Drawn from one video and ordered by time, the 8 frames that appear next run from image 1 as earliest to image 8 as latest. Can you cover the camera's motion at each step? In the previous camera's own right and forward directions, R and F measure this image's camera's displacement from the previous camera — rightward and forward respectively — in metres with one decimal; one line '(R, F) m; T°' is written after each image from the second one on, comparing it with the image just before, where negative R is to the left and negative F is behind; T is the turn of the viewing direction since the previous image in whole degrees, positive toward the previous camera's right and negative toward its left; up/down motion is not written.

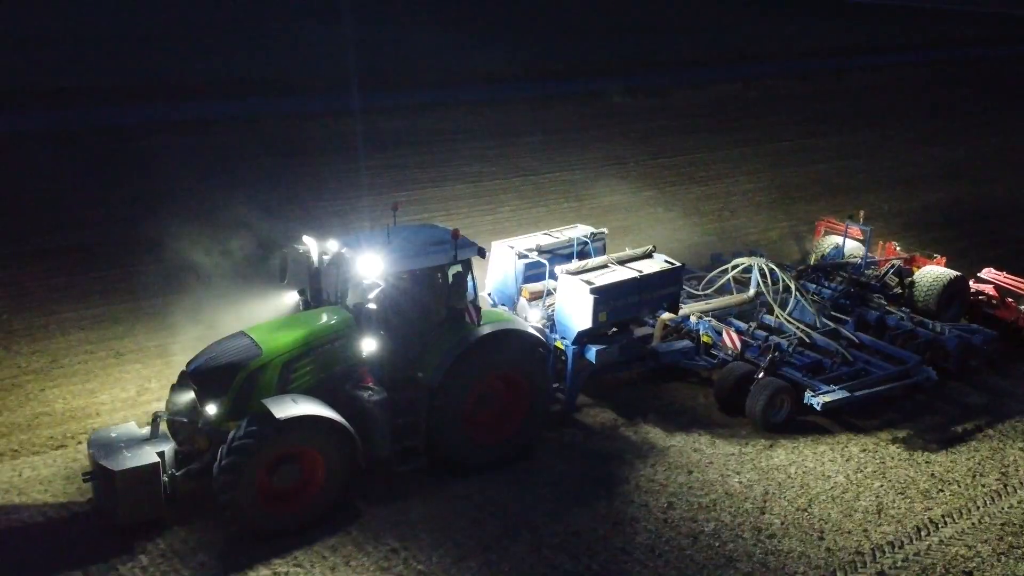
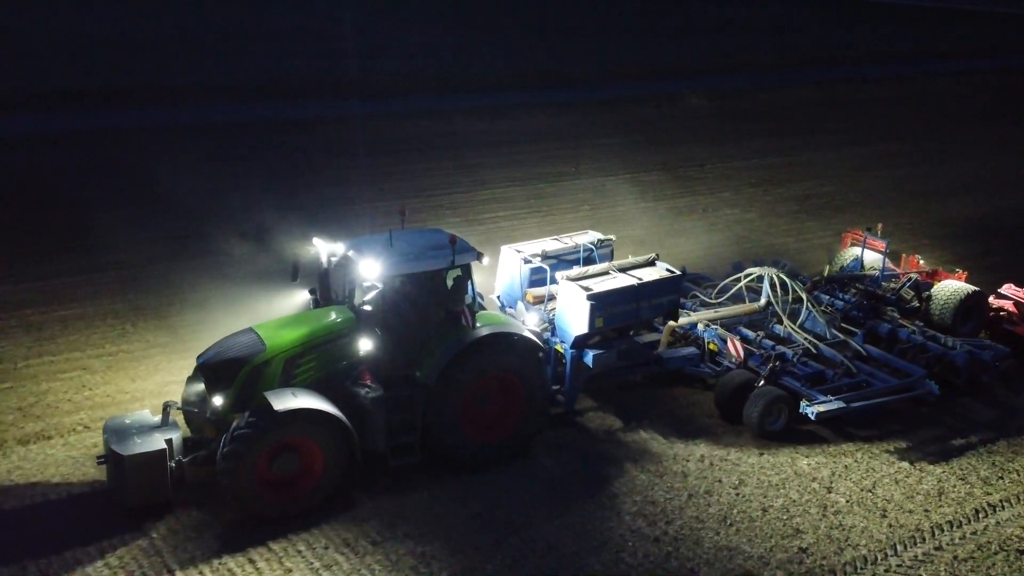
(+0.5, -0.3) m; -4°
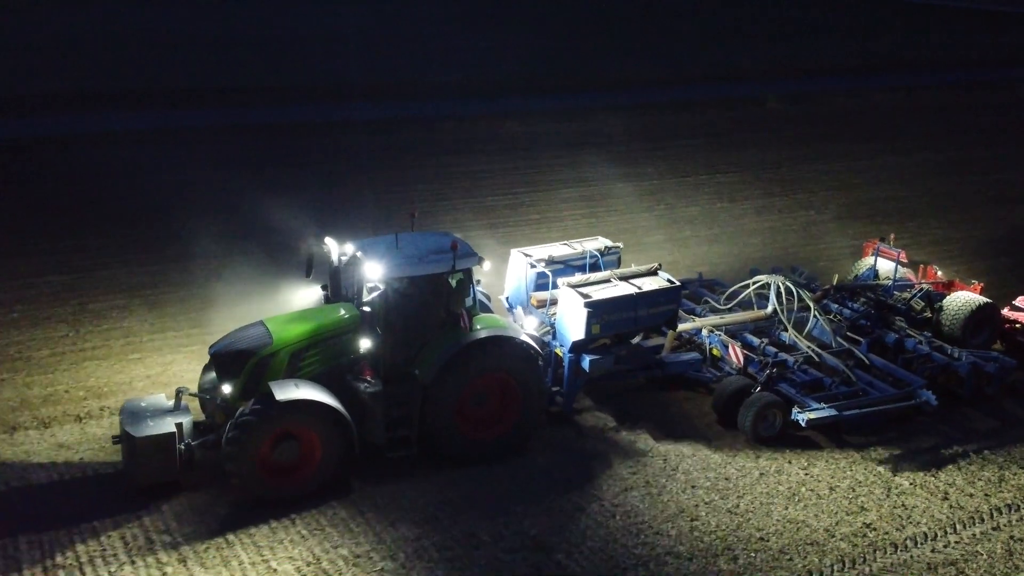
(+0.5, -0.3) m; -3°
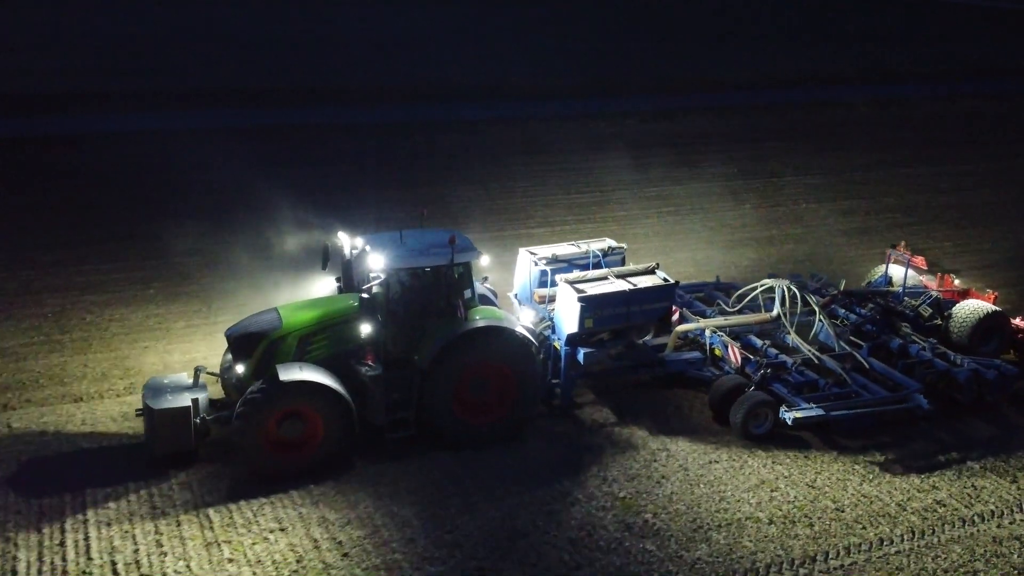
(+0.7, -0.4) m; -4°
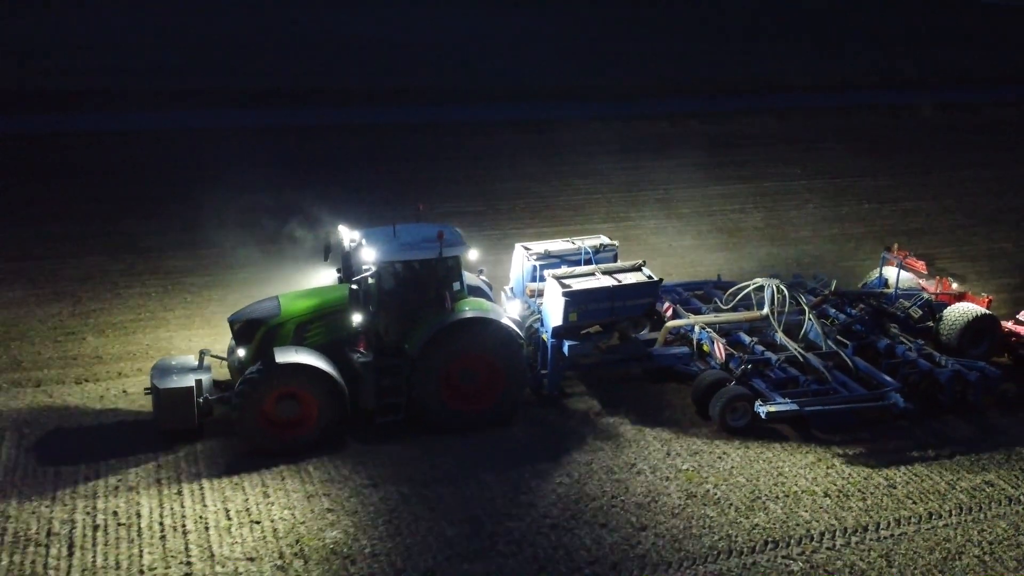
(+0.6, -0.4) m; -3°
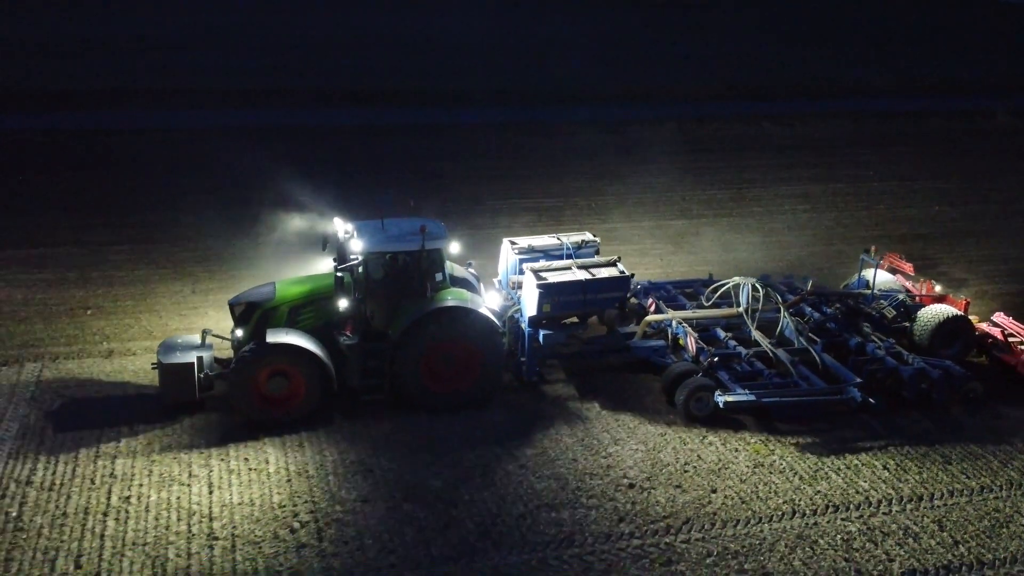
(+0.8, -0.6) m; -3°
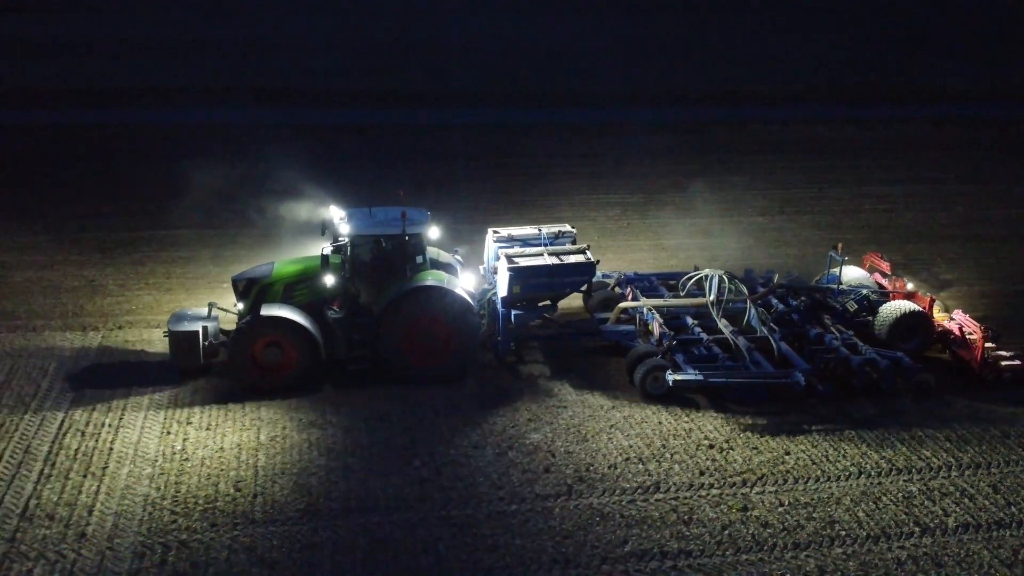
(+1.0, -0.9) m; -4°
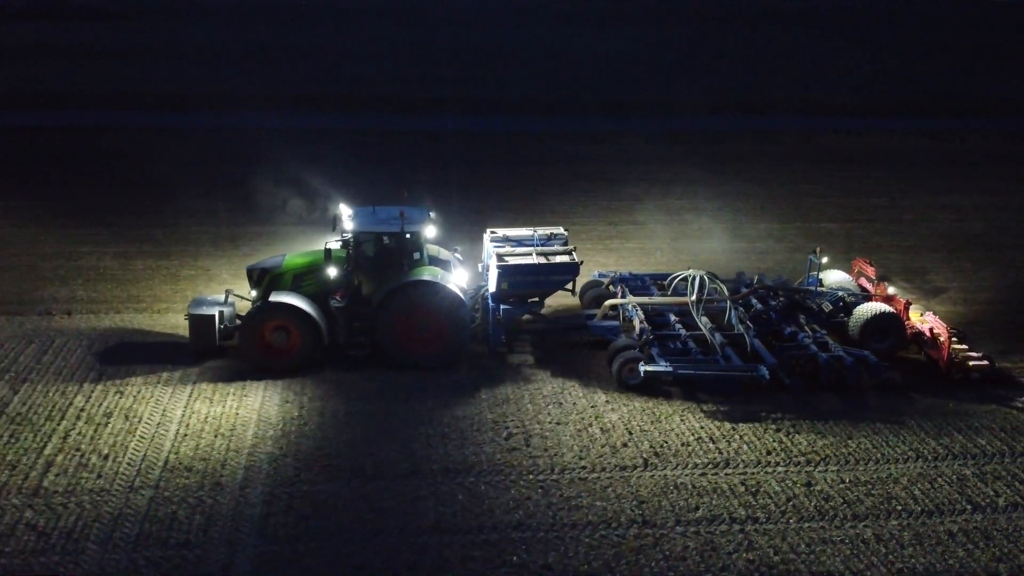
(+0.8, -0.9) m; -3°
